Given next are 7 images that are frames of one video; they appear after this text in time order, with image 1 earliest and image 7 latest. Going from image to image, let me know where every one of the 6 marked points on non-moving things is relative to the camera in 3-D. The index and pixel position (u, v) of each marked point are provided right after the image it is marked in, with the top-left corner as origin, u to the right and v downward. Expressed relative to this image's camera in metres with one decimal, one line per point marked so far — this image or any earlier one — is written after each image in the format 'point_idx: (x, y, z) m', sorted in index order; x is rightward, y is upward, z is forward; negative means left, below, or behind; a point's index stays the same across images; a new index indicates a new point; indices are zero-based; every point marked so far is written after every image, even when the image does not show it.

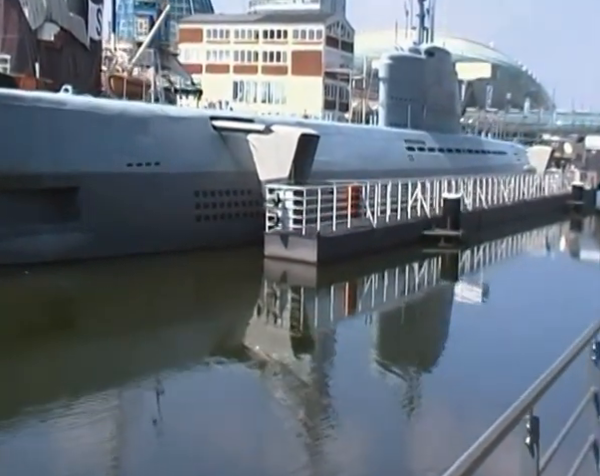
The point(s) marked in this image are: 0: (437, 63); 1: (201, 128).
0: (+2.4, +3.0, +16.7) m
1: (-1.2, +1.2, +10.9) m
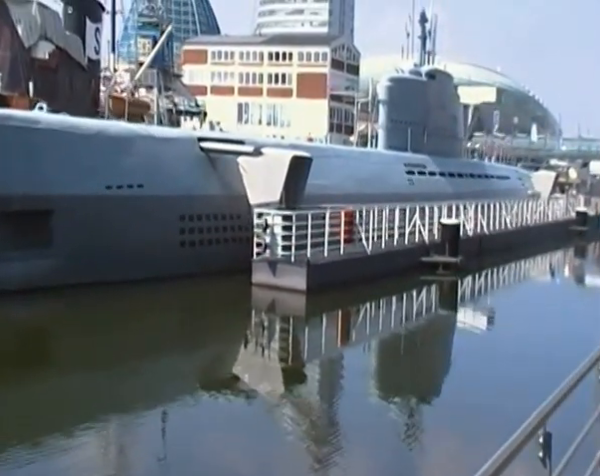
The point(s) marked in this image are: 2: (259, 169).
0: (+2.4, +2.5, +16.4) m
1: (-1.2, +0.9, +10.5) m
2: (-0.4, +0.8, +10.7) m
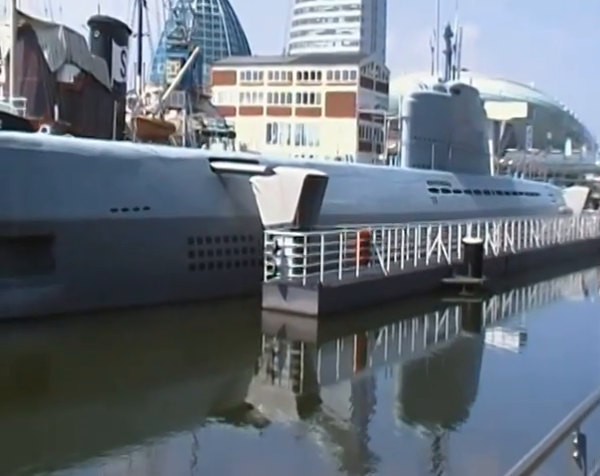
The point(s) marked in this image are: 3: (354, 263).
0: (+2.7, +2.2, +16.0) m
1: (-1.1, +0.7, +10.3) m
2: (-0.3, +0.5, +10.4) m
3: (+0.6, -0.3, +11.0) m
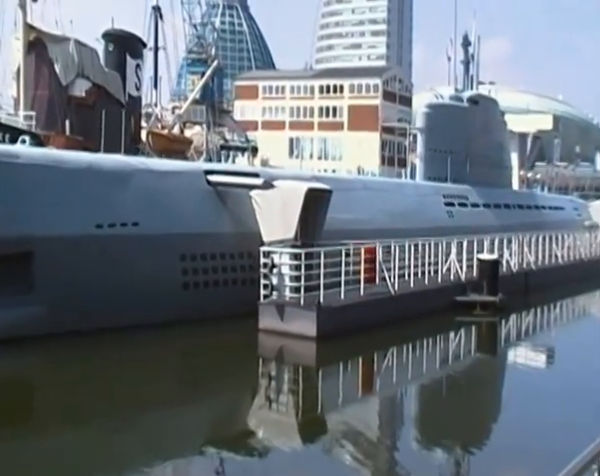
0: (+2.9, +2.0, +15.4) m
1: (-1.1, +0.5, +9.8) m
2: (-0.3, +0.4, +9.9) m
3: (+0.6, -0.5, +10.4) m
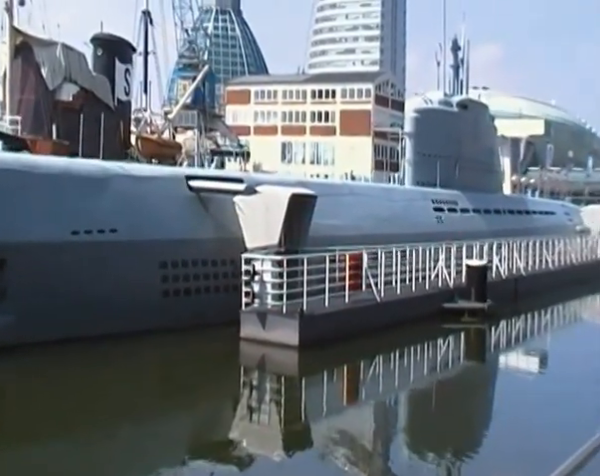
0: (+2.7, +1.9, +15.3) m
1: (-1.2, +0.5, +9.6) m
2: (-0.4, +0.3, +9.7) m
3: (+0.5, -0.5, +10.3) m
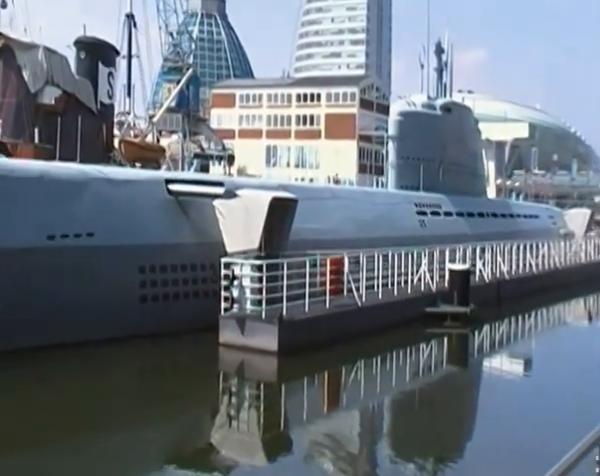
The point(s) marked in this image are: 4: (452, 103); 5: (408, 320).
0: (+2.4, +1.8, +15.2) m
1: (-1.4, +0.4, +9.5) m
2: (-0.6, +0.3, +9.6) m
3: (+0.3, -0.6, +10.2) m
4: (+2.3, +2.1, +15.0) m
5: (+1.2, -0.9, +10.9) m
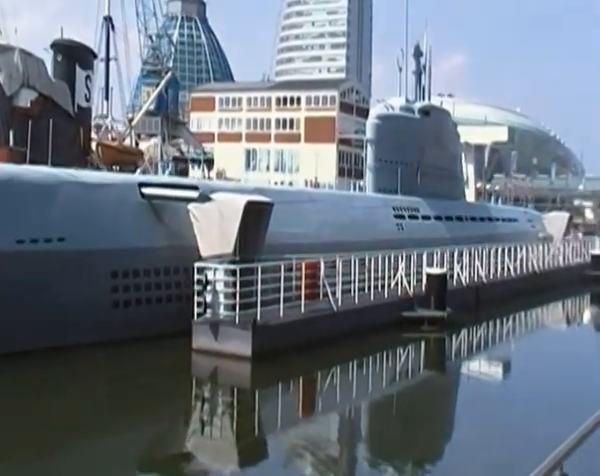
0: (+2.1, +1.8, +15.2) m
1: (-1.6, +0.4, +9.4) m
2: (-0.8, +0.2, +9.5) m
3: (0.0, -0.6, +10.1) m
4: (+2.0, +2.0, +14.9) m
5: (+1.0, -1.0, +10.8) m
